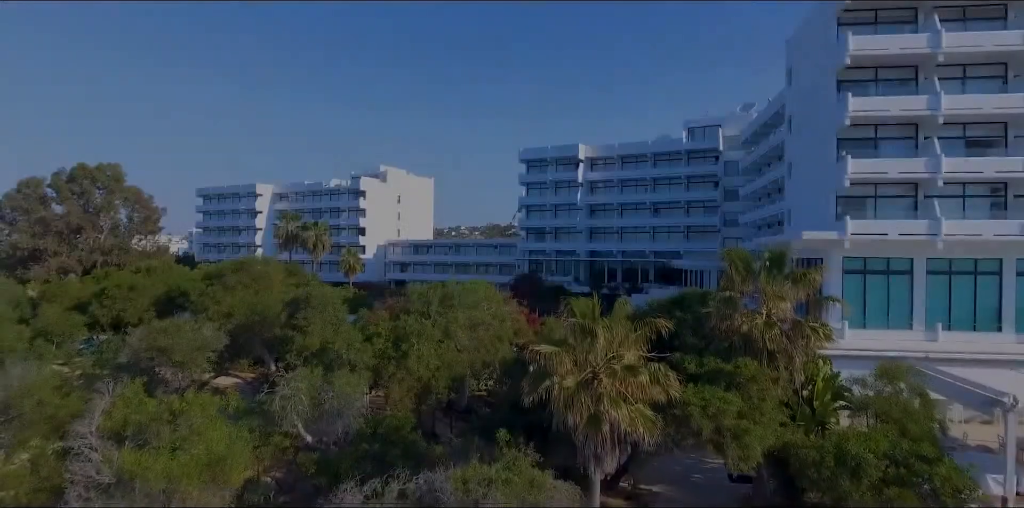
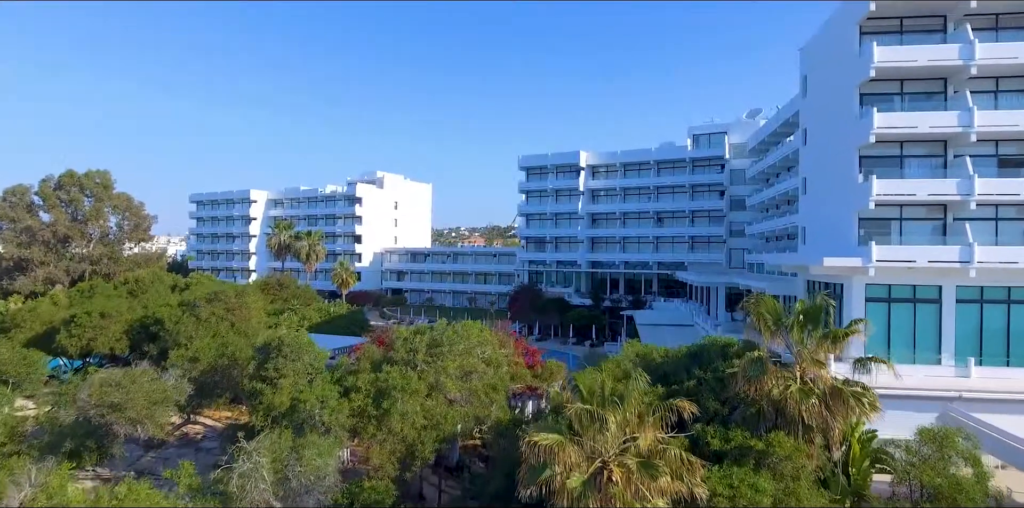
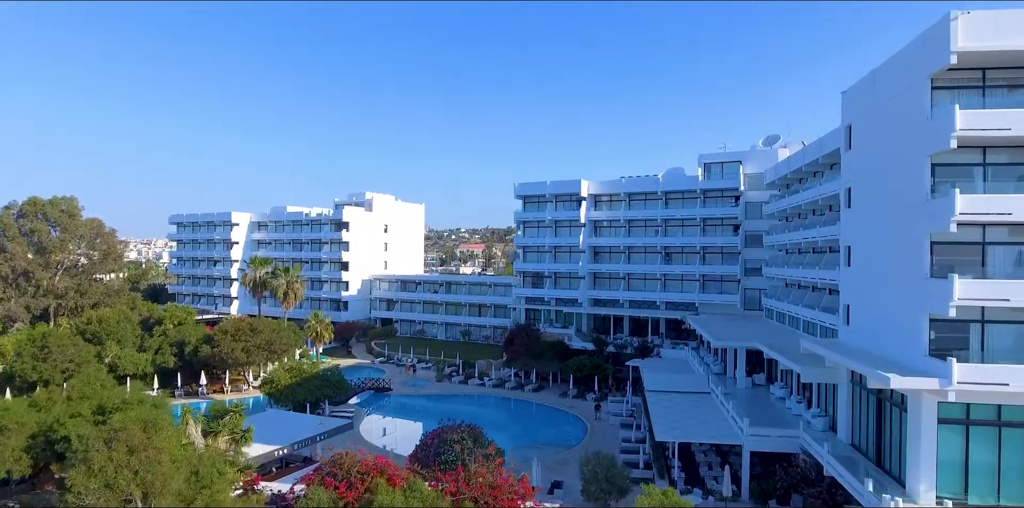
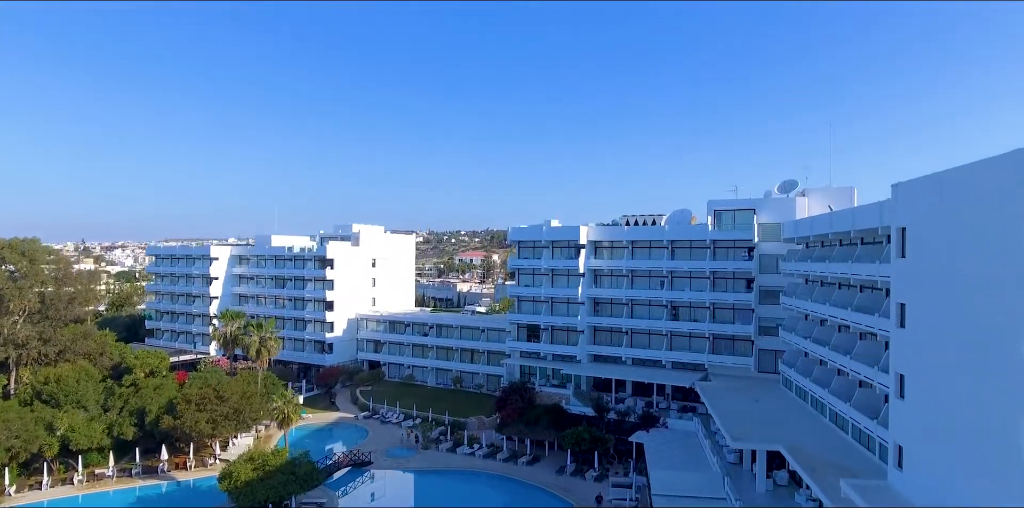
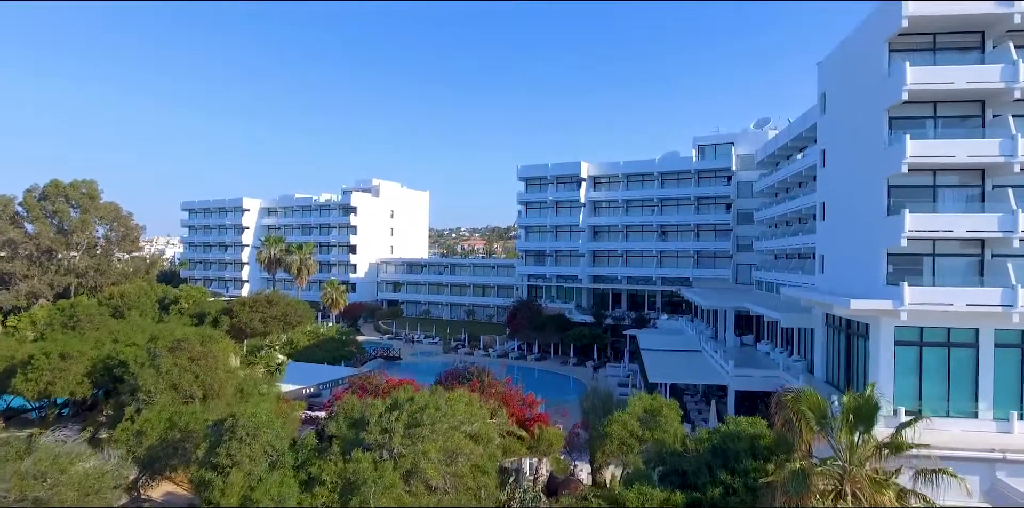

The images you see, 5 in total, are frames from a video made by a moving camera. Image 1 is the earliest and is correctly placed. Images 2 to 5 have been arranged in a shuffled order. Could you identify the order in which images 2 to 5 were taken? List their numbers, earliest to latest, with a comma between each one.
2, 5, 3, 4
